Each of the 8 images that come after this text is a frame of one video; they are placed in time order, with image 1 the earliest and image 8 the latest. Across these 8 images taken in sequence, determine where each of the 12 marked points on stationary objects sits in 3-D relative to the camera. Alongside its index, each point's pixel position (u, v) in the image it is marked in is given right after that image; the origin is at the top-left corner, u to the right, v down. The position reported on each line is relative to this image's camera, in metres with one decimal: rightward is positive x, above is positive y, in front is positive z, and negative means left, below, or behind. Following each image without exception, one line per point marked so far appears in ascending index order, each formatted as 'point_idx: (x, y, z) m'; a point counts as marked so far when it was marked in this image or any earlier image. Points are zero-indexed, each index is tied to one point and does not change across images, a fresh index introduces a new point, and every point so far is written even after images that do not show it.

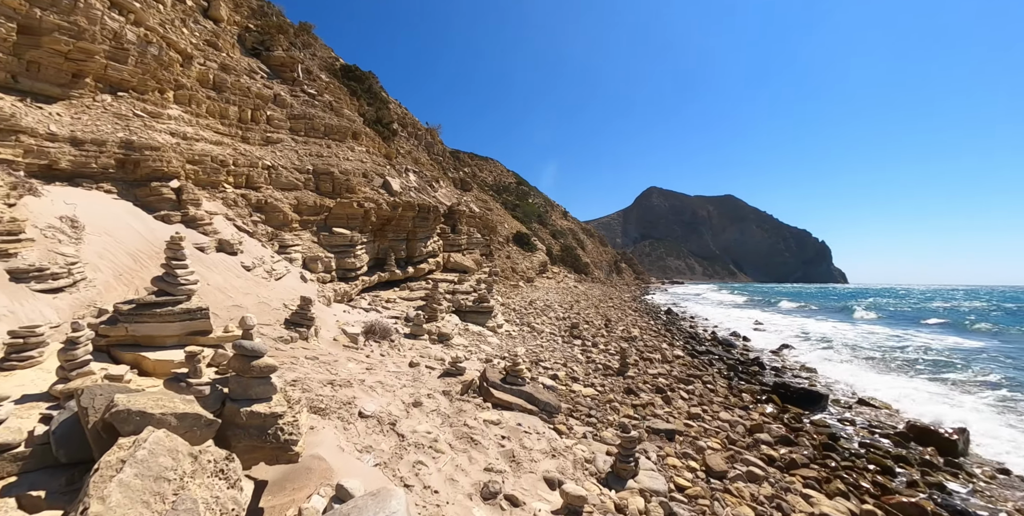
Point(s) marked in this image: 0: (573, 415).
0: (+1.2, -3.1, +8.4) m
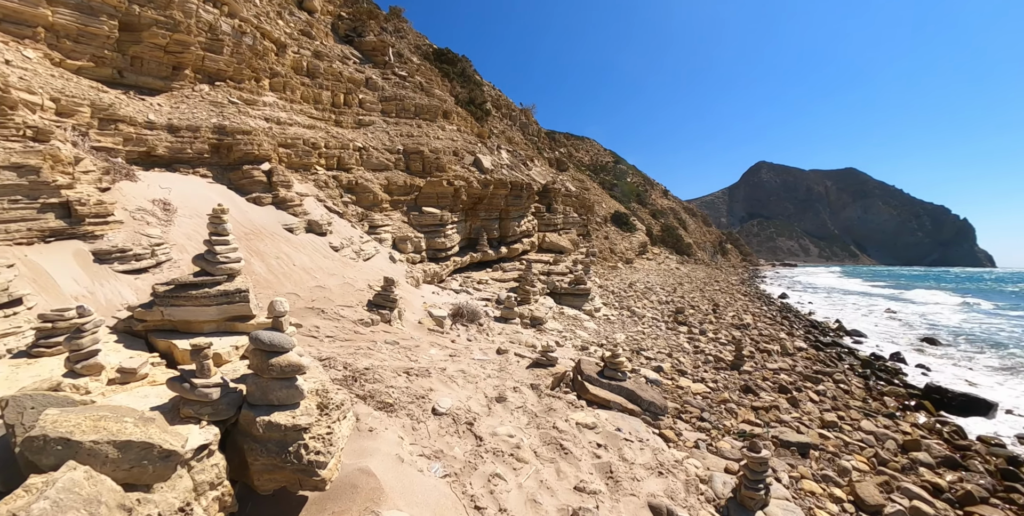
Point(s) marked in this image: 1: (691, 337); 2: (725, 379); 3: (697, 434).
0: (+2.8, -2.6, +6.5) m
1: (+5.1, -2.0, +10.3) m
2: (+4.5, -2.4, +7.9) m
3: (+2.8, -2.7, +6.1) m
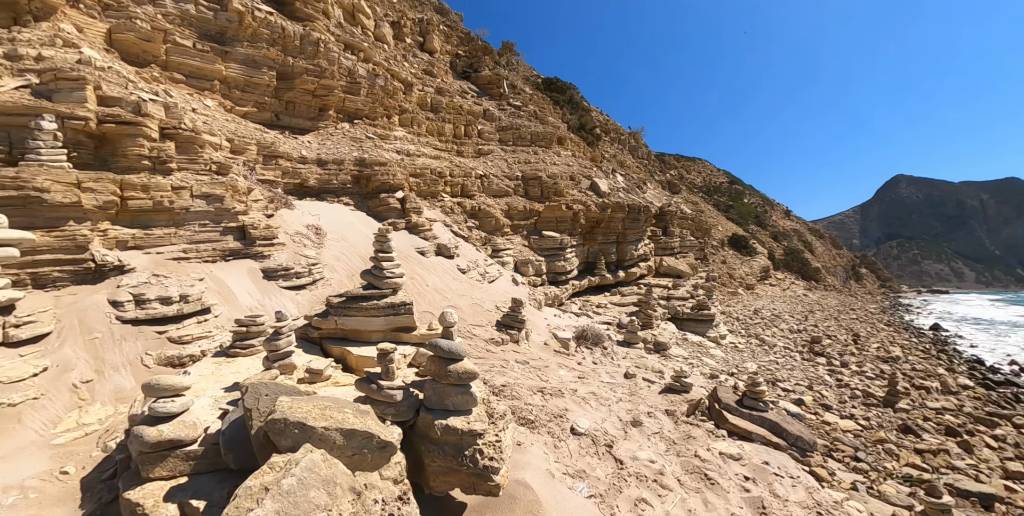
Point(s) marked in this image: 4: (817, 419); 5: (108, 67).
0: (+4.6, -2.9, +5.8) m
1: (+7.4, -2.6, +9.3) m
2: (+6.5, -2.8, +7.0) m
3: (+4.6, -3.0, +5.4) m
4: (+5.2, -2.7, +6.8) m
5: (-7.0, +3.3, +6.9) m
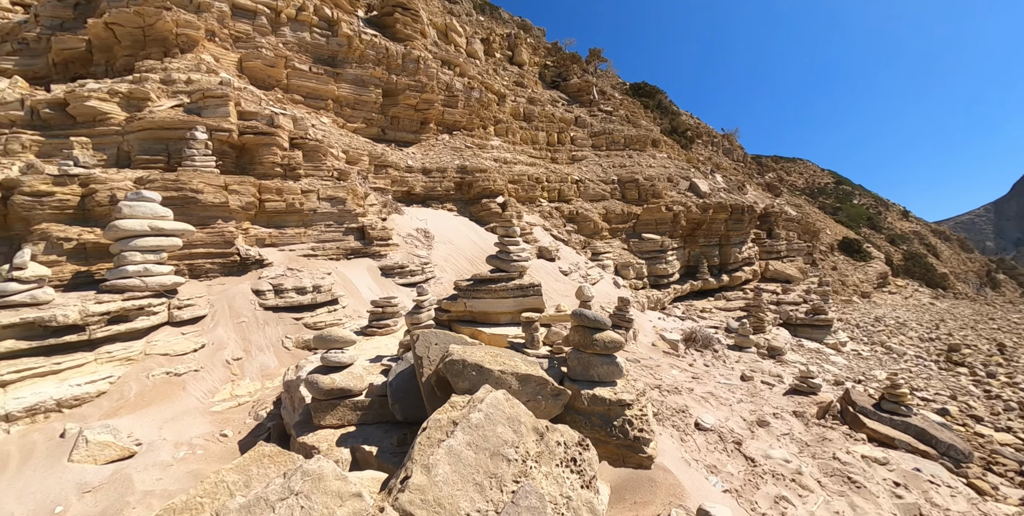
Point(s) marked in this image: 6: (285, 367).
0: (+6.2, -2.7, +5.0) m
1: (+9.4, -2.6, +8.2) m
2: (+8.2, -2.7, +6.0) m
3: (+6.2, -2.7, +4.6) m
4: (+6.8, -2.6, +5.9) m
5: (-5.2, +3.3, +7.8) m
6: (-3.2, -1.6, +6.0) m
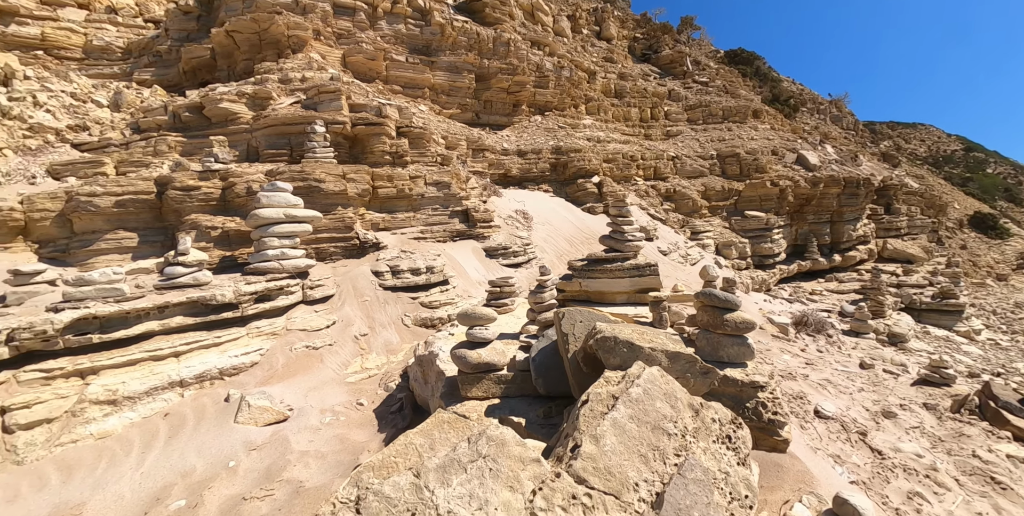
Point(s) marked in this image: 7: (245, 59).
0: (+7.7, -2.3, +4.2) m
1: (+11.2, -2.2, +6.9) m
2: (+9.7, -2.3, +4.9) m
3: (+7.6, -2.4, +3.8) m
4: (+8.4, -2.2, +5.0) m
5: (-3.4, +3.6, +8.3) m
6: (-1.6, -1.4, +6.3) m
7: (-5.5, +4.1, +8.3) m
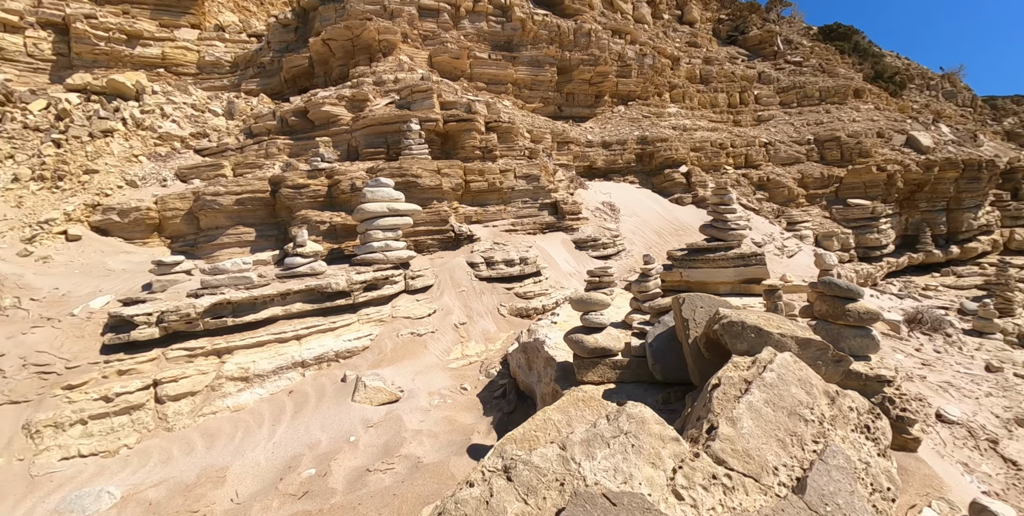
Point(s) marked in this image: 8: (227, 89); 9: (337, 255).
0: (+8.8, -2.2, +3.4) m
1: (+12.7, -2.0, +5.7) m
2: (+11.0, -2.2, +3.9) m
3: (+8.7, -2.3, +3.1) m
4: (+9.7, -2.1, +4.1) m
5: (-1.7, +3.8, +8.6) m
6: (-0.2, -1.2, +6.5) m
7: (-3.8, +4.3, +8.8) m
8: (-7.5, +4.5, +10.6) m
9: (-3.1, 0.0, +6.9) m
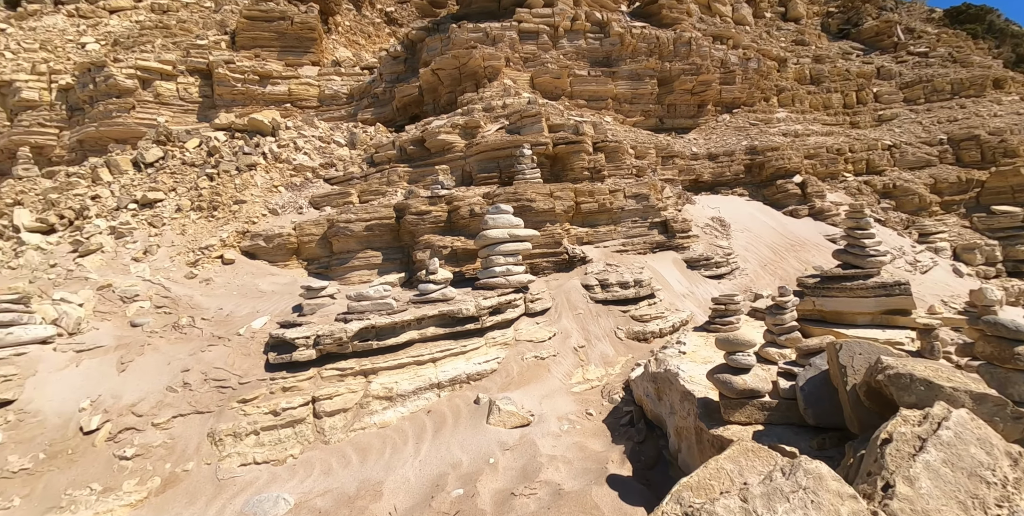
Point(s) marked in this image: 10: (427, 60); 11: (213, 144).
0: (+10.4, -2.5, +2.3) m
1: (+14.5, -2.2, +4.2) m
2: (+12.6, -2.4, +2.6) m
3: (+10.2, -2.6, +2.0) m
4: (+11.3, -2.4, +3.0) m
5: (+0.5, +3.4, +8.8) m
6: (+1.9, -1.6, +6.6) m
7: (-1.6, +3.9, +9.3) m
8: (-4.9, +4.1, +11.5) m
9: (-1.0, -0.4, +7.3) m
10: (-2.1, +4.8, +9.5) m
11: (-7.3, +2.8, +9.6) m
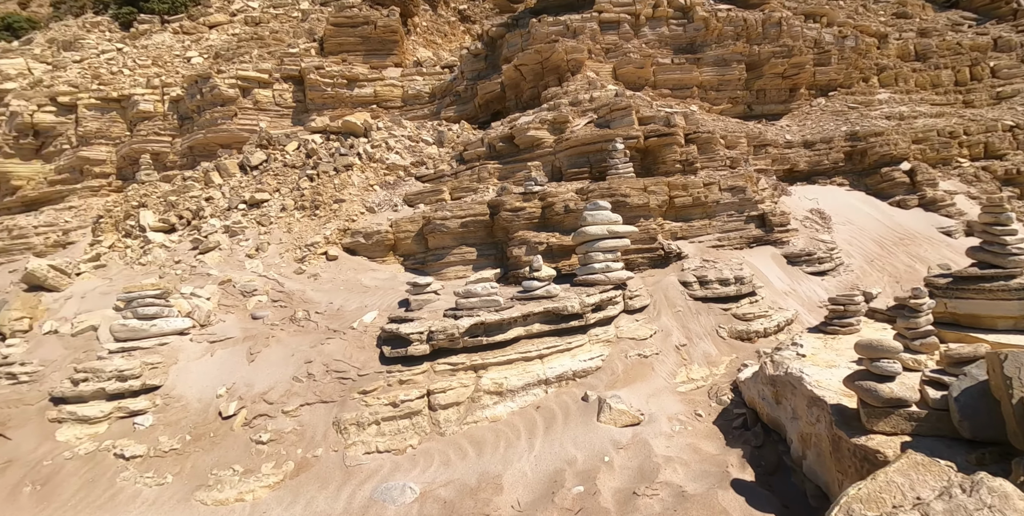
0: (+11.7, -2.5, +1.3) m
1: (+16.0, -2.2, +2.7) m
2: (+14.0, -2.4, +1.3) m
3: (+11.5, -2.6, +1.0) m
4: (+12.7, -2.3, +1.9) m
5: (+2.5, +3.5, +8.6) m
6: (+3.6, -1.5, +6.3) m
7: (+0.5, +4.0, +9.3) m
8: (-2.7, +4.2, +11.8) m
9: (+0.9, -0.3, +7.3) m
10: (-0.1, +4.9, +9.5) m
11: (-5.2, +2.8, +10.1) m
